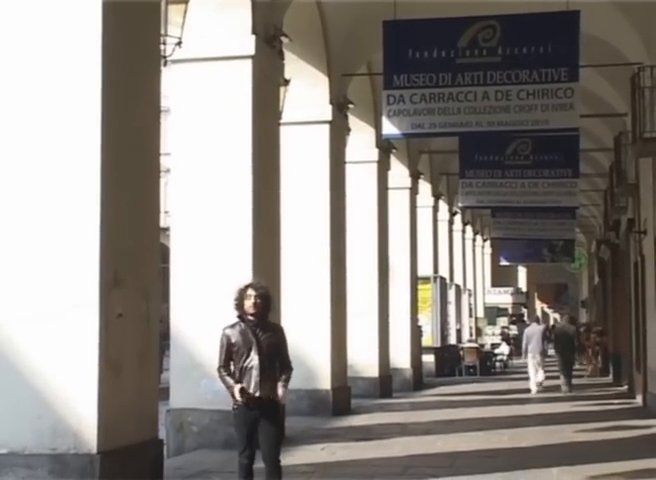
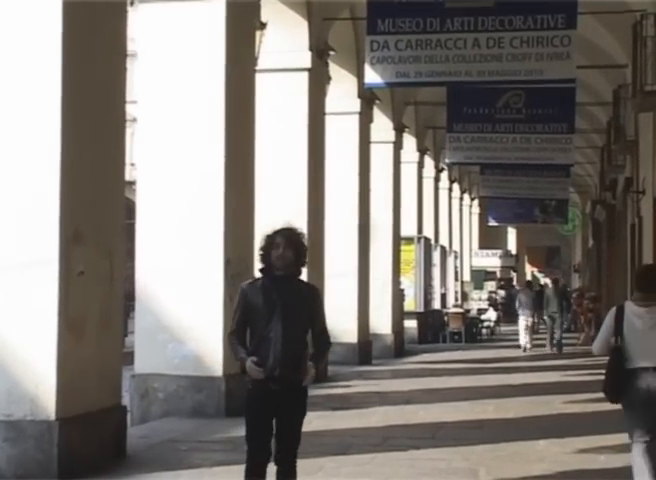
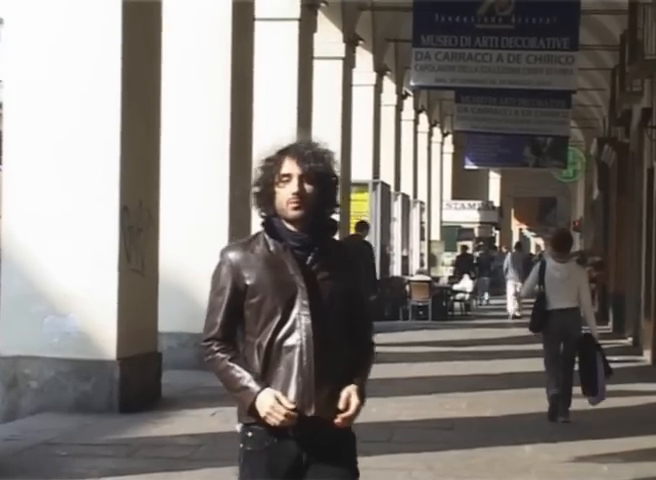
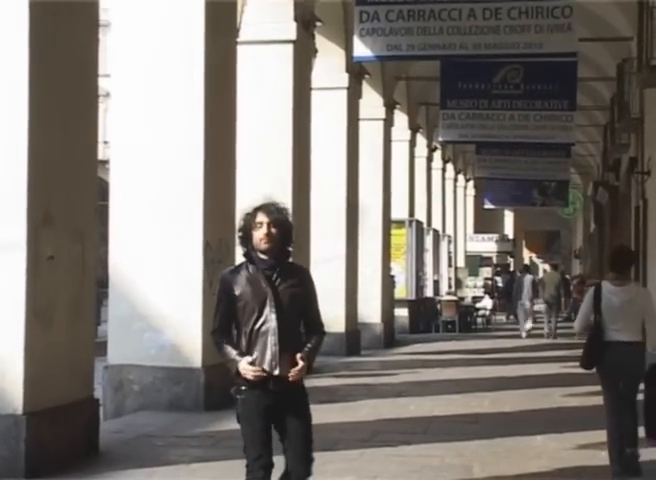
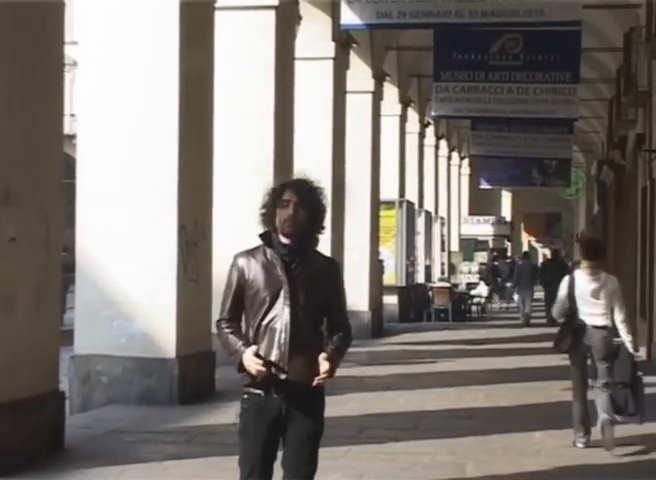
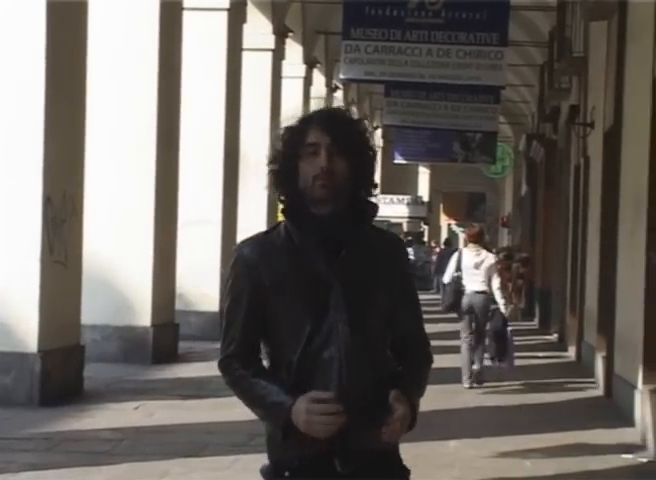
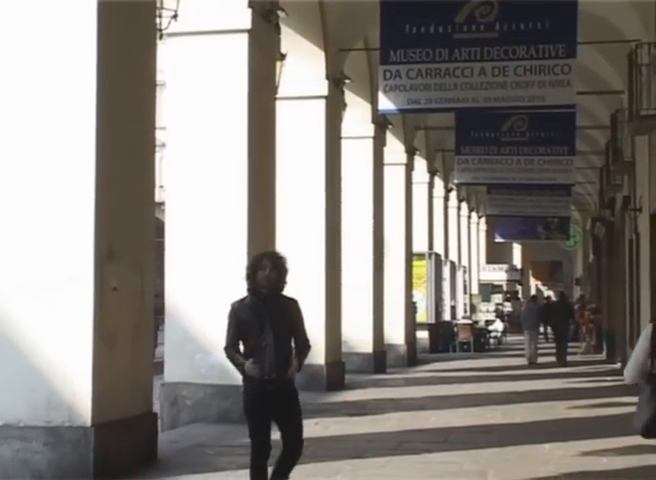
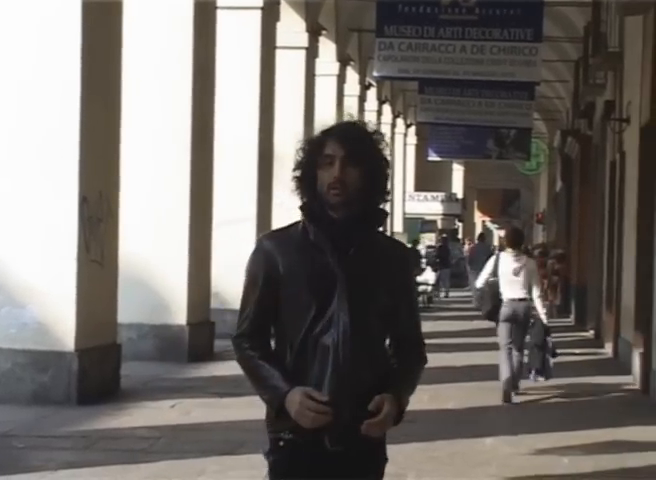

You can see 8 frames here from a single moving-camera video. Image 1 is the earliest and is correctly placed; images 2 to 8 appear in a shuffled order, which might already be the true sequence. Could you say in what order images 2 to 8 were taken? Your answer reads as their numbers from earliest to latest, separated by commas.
7, 2, 4, 5, 3, 8, 6
